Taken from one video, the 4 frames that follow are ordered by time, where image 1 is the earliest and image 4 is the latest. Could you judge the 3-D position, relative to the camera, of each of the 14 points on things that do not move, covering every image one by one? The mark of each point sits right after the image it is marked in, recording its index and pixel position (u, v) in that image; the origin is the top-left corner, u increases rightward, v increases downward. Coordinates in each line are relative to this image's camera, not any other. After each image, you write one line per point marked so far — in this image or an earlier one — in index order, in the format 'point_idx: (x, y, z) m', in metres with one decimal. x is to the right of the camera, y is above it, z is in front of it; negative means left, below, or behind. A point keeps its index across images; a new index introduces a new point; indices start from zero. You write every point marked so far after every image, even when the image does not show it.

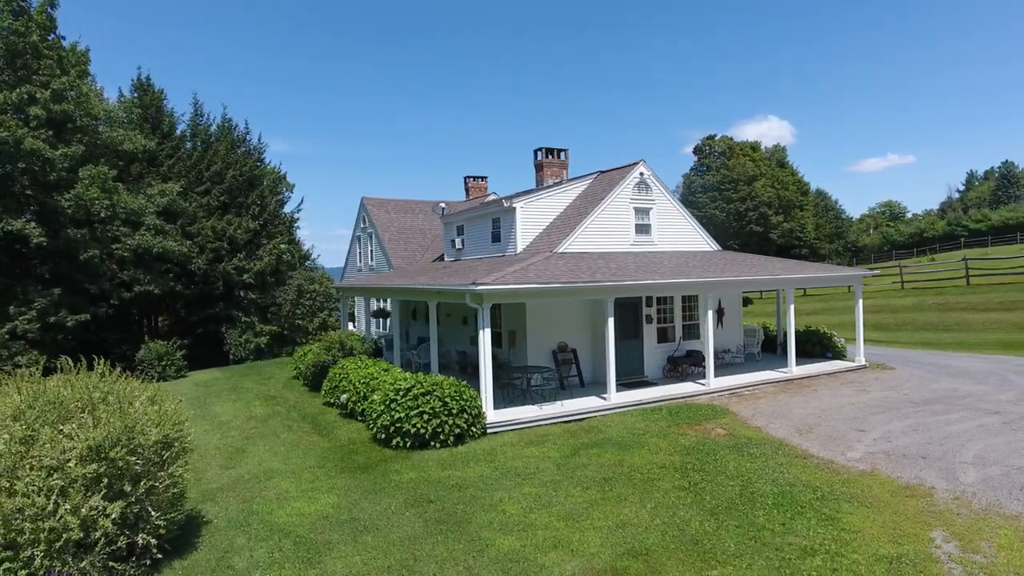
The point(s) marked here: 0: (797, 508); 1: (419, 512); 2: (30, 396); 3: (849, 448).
0: (+3.3, -2.5, +6.6) m
1: (-1.2, -2.8, +7.3) m
2: (-4.8, -1.1, +5.8) m
3: (+5.2, -2.5, +9.0) m
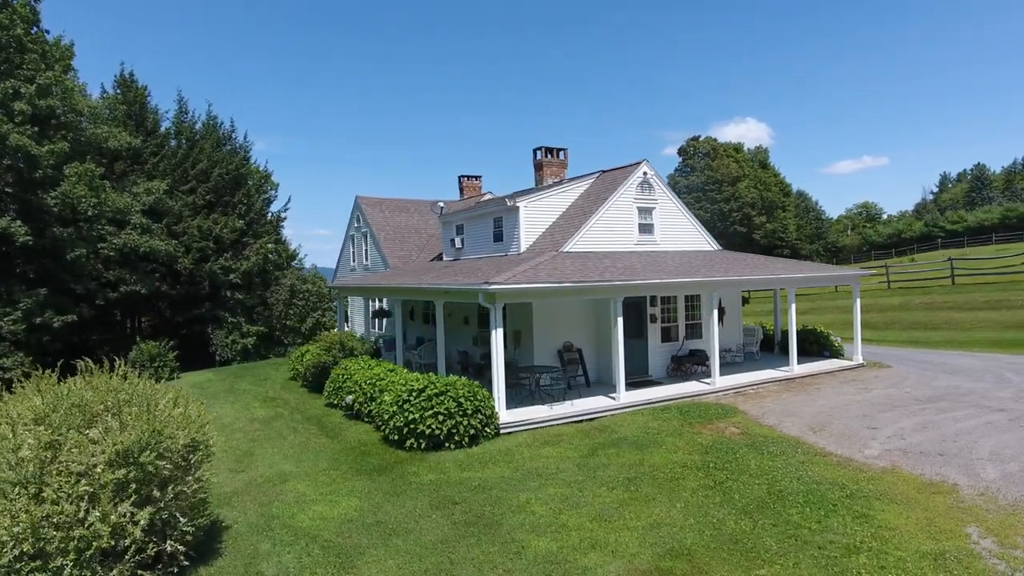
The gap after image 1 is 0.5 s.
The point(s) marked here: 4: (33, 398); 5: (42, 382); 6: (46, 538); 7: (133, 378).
0: (+3.6, -2.5, +6.6) m
1: (-0.8, -2.8, +7.2) m
2: (-4.4, -1.1, +5.6) m
3: (+5.5, -2.5, +9.1) m
4: (-4.7, -1.1, +5.7) m
5: (-5.0, -1.0, +6.2) m
6: (-4.0, -2.1, +4.9) m
7: (-4.1, -1.0, +6.4) m
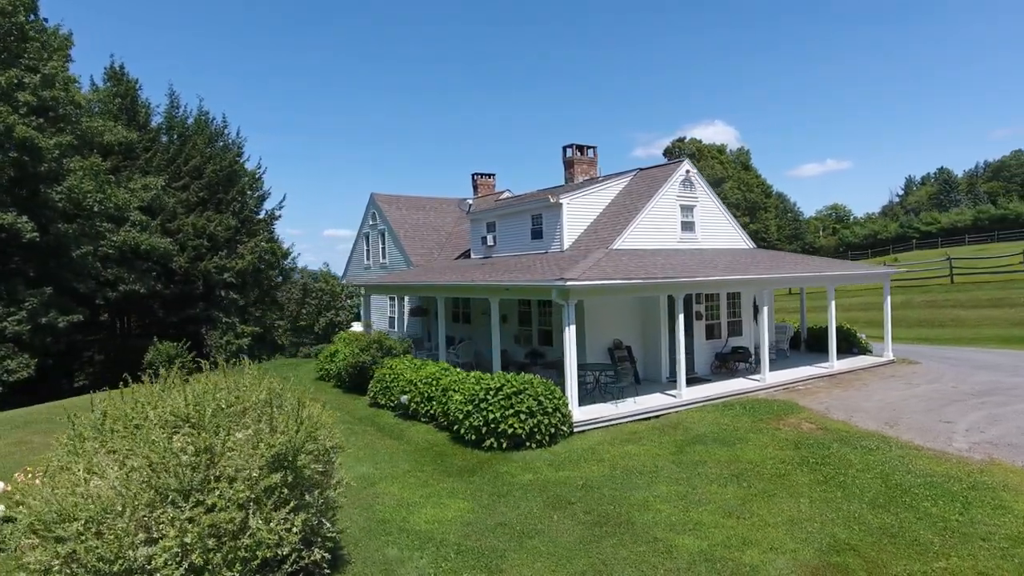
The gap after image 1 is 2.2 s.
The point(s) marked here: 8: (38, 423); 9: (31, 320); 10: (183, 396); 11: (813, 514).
0: (+5.1, -2.4, +6.6) m
1: (+0.7, -2.7, +7.0) m
2: (-2.9, -1.0, +5.3) m
3: (+6.9, -2.4, +9.2) m
4: (-3.2, -1.0, +5.4) m
5: (-3.4, -0.9, +5.8) m
6: (-2.4, -2.1, +4.6) m
7: (-2.6, -0.9, +6.1) m
8: (-11.0, -3.1, +13.4) m
9: (-16.5, -1.1, +19.9) m
10: (-3.0, -1.0, +5.3) m
11: (+3.4, -2.6, +6.6) m
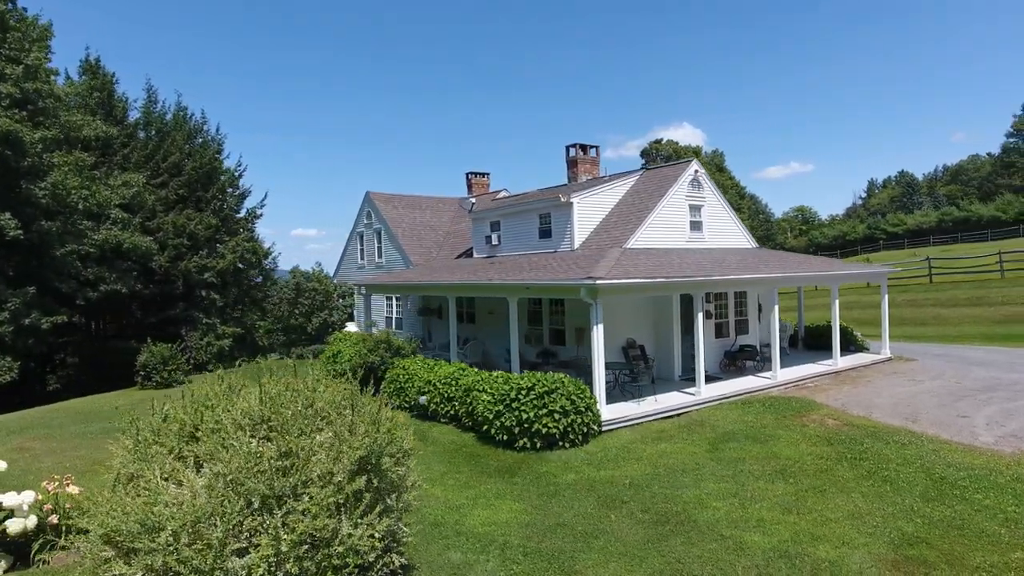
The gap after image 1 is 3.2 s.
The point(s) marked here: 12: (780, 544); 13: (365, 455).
0: (+5.8, -2.4, +6.8) m
1: (+1.3, -2.7, +7.0) m
2: (-2.1, -1.0, +5.1) m
3: (+7.5, -2.4, +9.4) m
4: (-2.4, -1.0, +5.2) m
5: (-2.7, -0.9, +5.6) m
6: (-1.6, -2.0, +4.4) m
7: (-1.9, -0.9, +5.9) m
8: (-10.6, -3.1, +12.9) m
9: (-16.4, -1.1, +19.1) m
10: (-2.3, -1.0, +5.1) m
11: (+4.1, -2.5, +6.6) m
12: (+2.7, -2.6, +5.9) m
13: (-1.3, -1.4, +5.0) m
